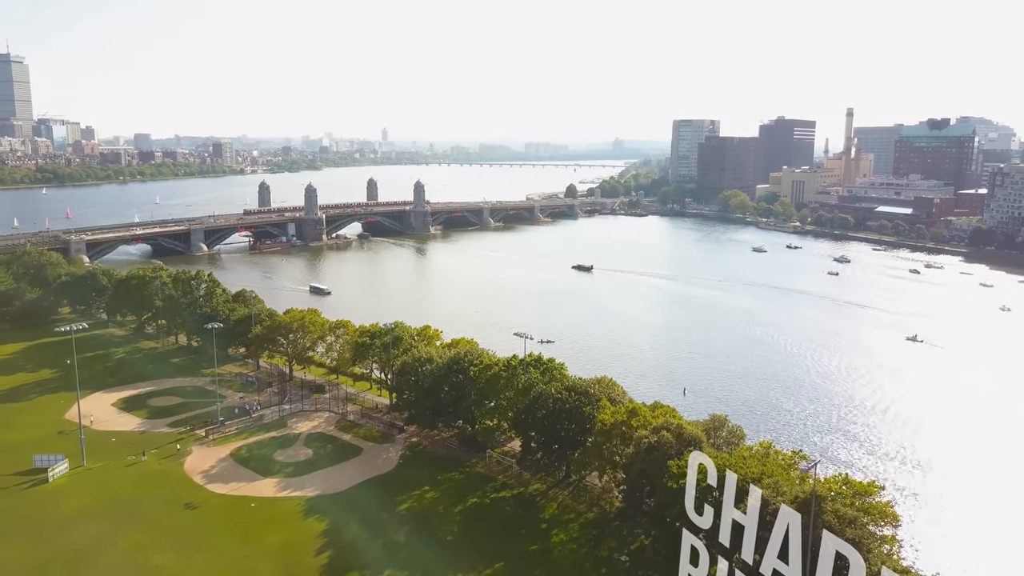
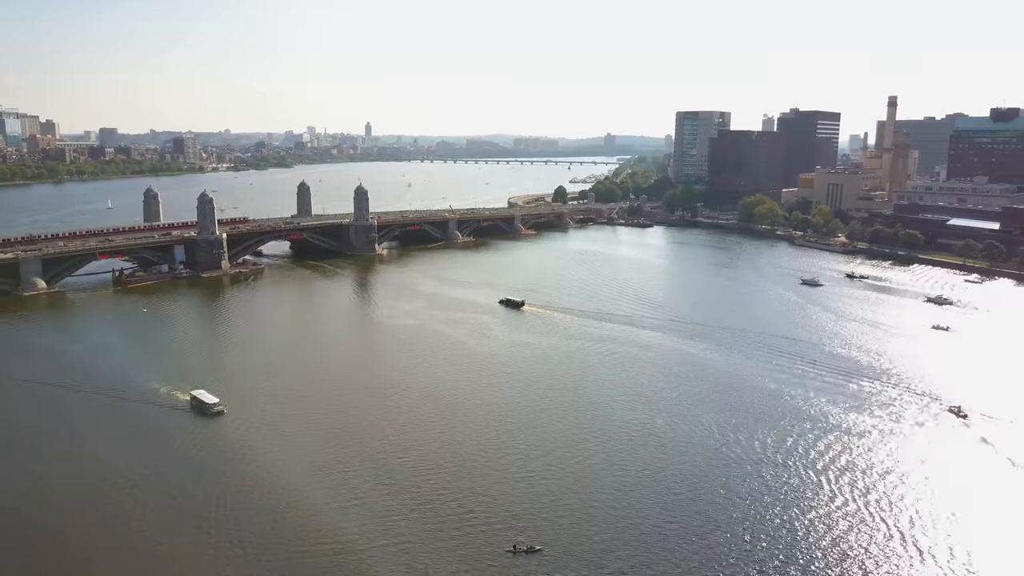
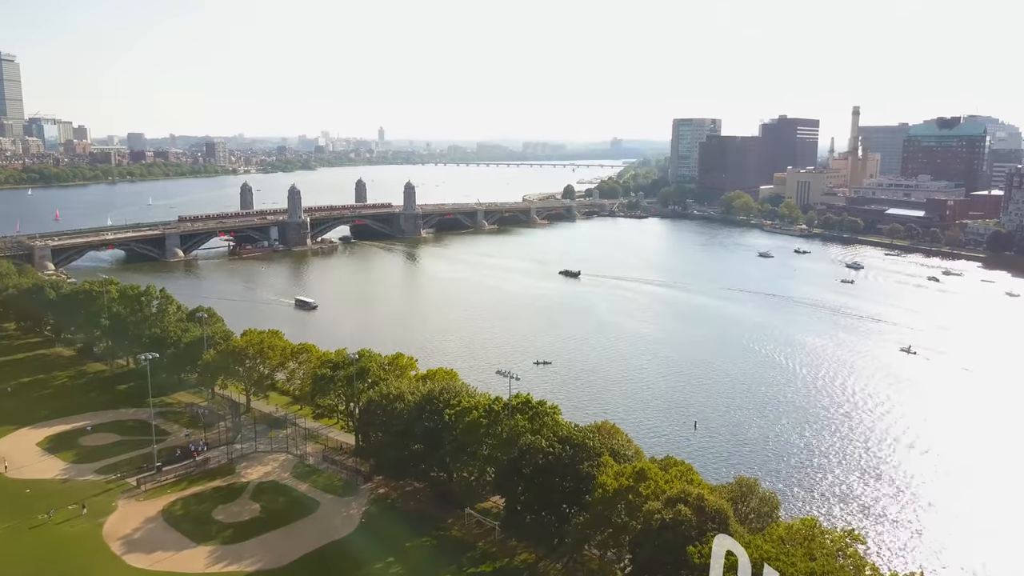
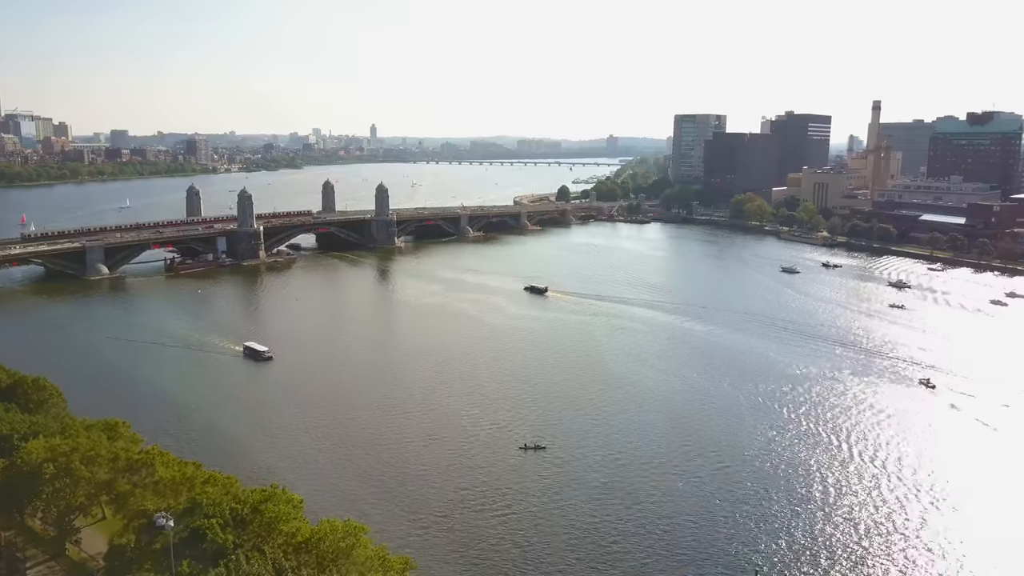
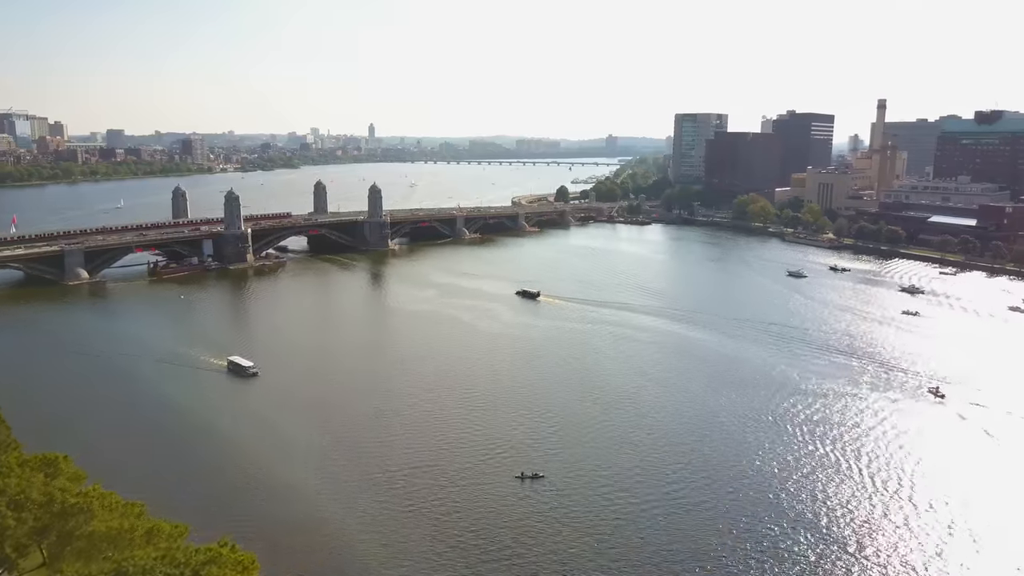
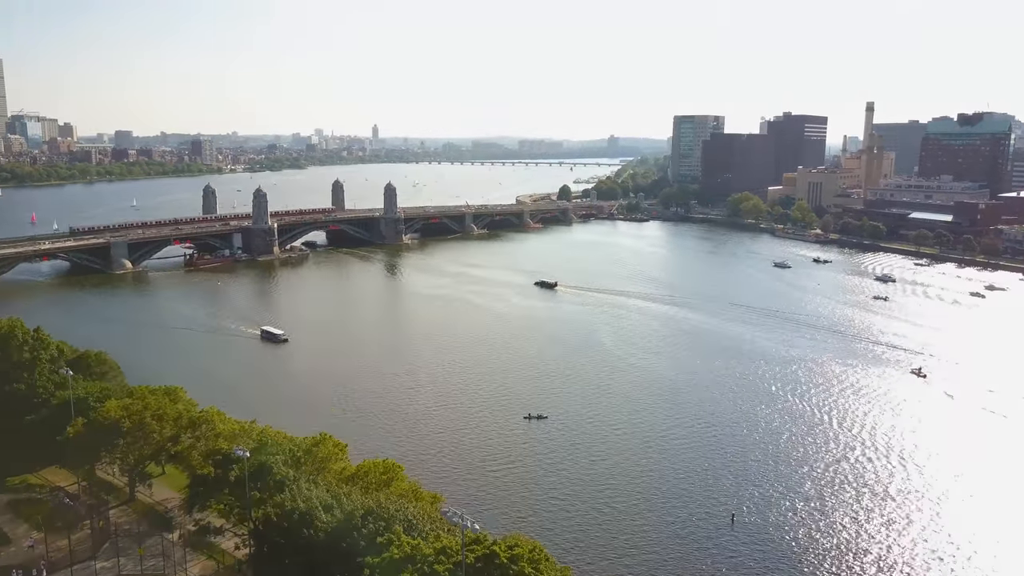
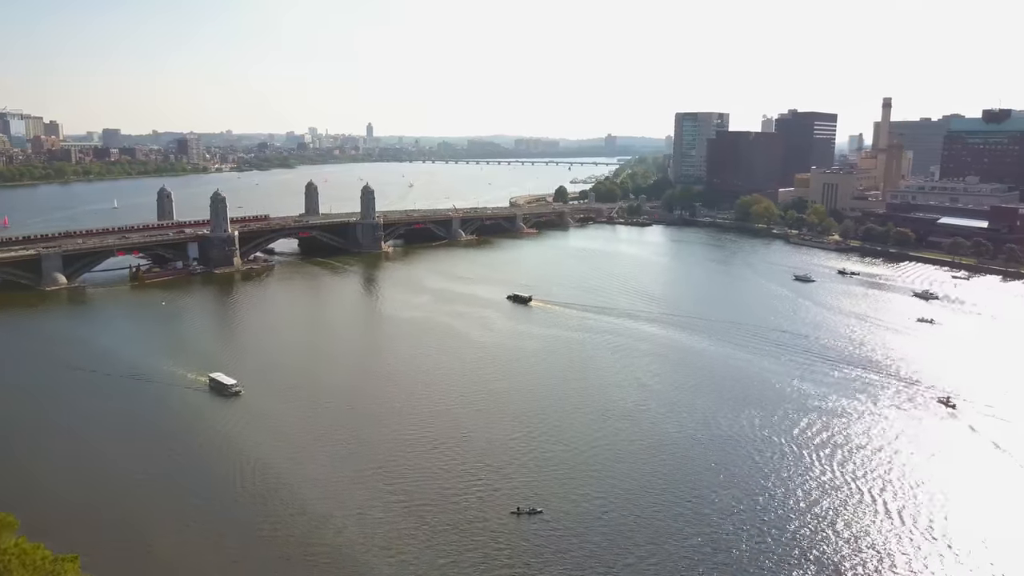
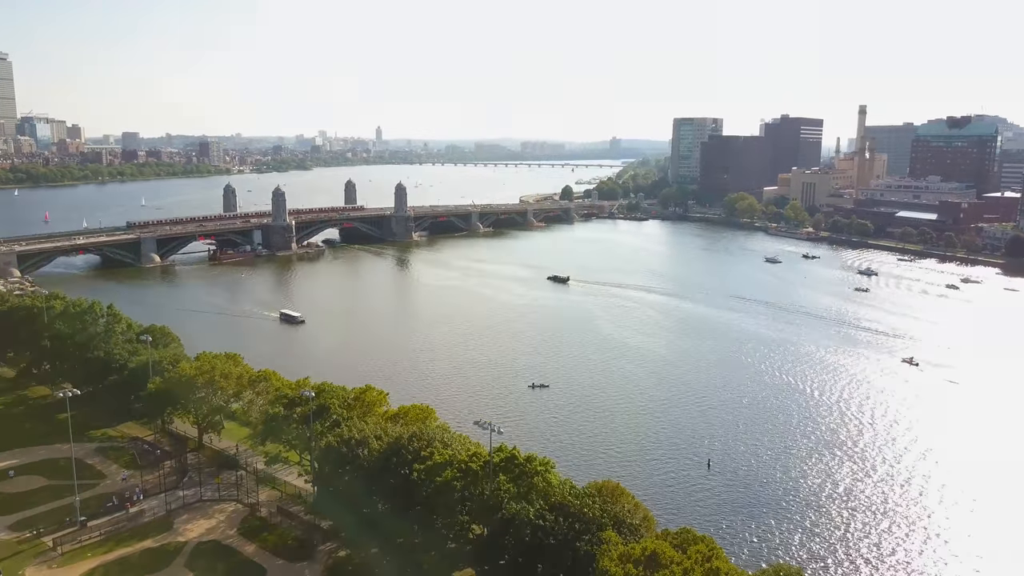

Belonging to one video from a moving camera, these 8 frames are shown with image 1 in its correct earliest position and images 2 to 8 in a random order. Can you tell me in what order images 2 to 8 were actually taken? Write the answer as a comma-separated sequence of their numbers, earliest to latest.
3, 8, 6, 4, 5, 7, 2
